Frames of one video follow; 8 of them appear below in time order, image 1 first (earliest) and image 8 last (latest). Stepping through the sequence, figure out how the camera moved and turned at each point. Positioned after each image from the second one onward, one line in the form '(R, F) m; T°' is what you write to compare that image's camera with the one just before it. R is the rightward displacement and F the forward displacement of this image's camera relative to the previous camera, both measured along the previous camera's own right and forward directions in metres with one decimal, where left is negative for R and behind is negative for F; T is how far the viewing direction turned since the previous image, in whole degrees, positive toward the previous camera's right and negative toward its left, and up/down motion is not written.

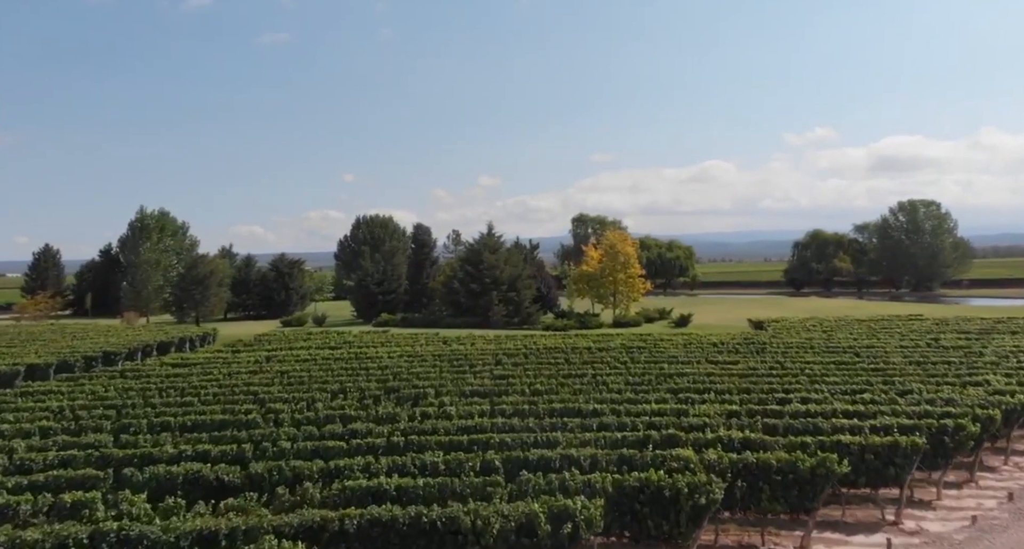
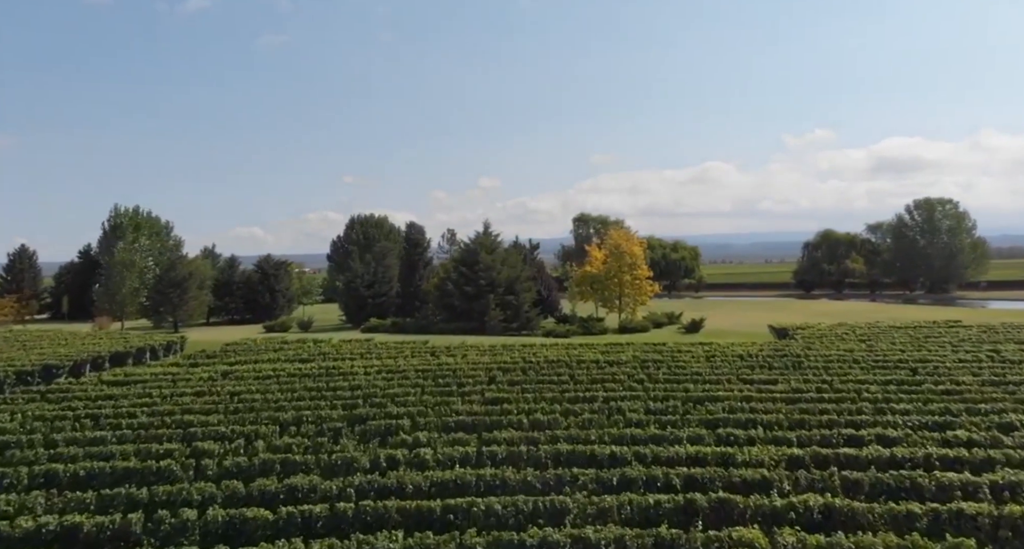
(+0.1, +4.1) m; 0°
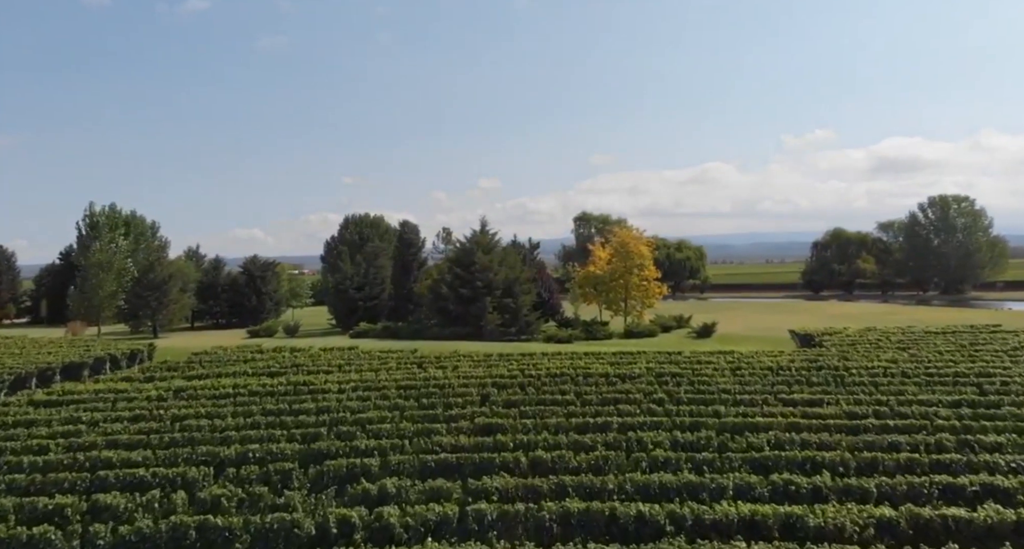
(+0.1, +3.4) m; 0°
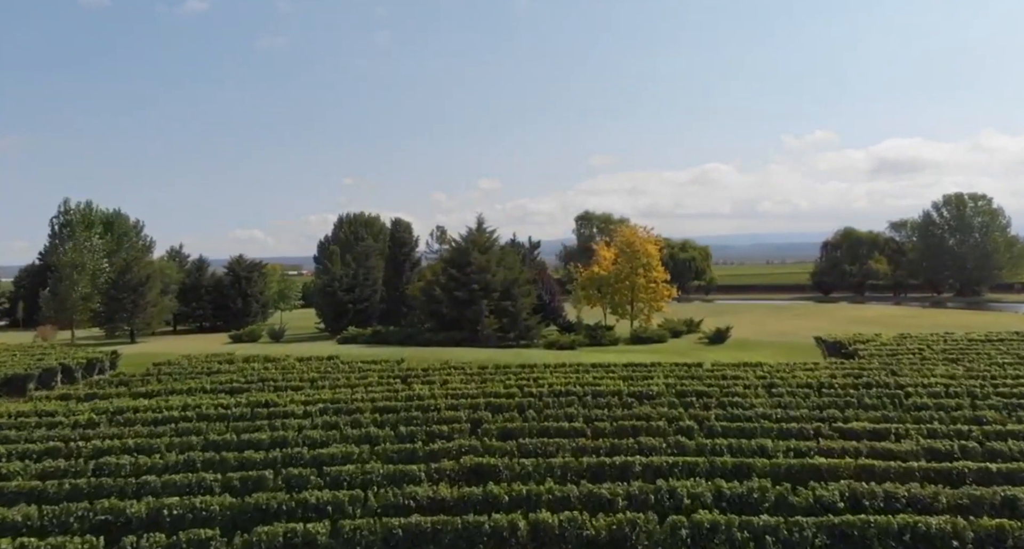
(+0.1, +3.4) m; 0°
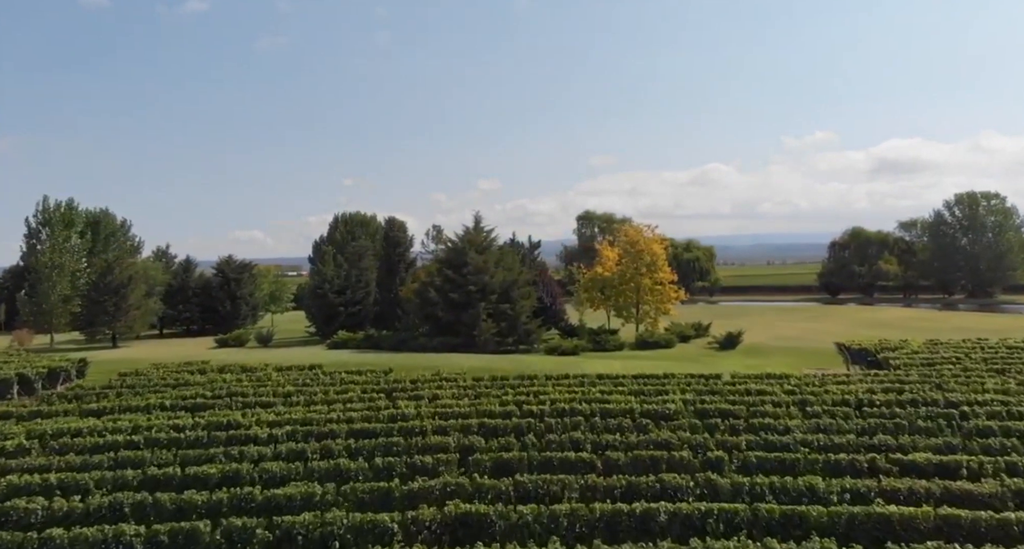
(+0.1, +2.5) m; 0°
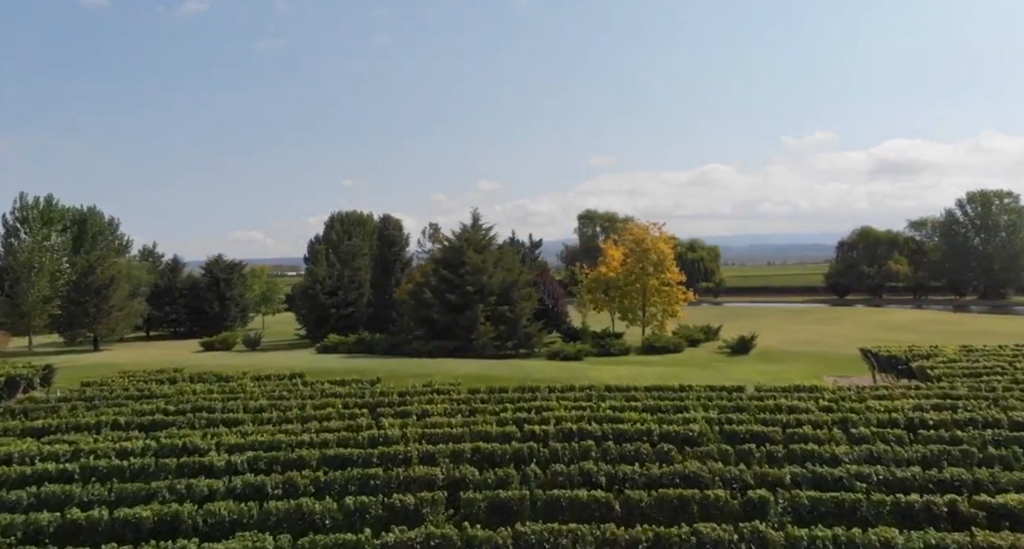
(0.0, +2.4) m; 0°
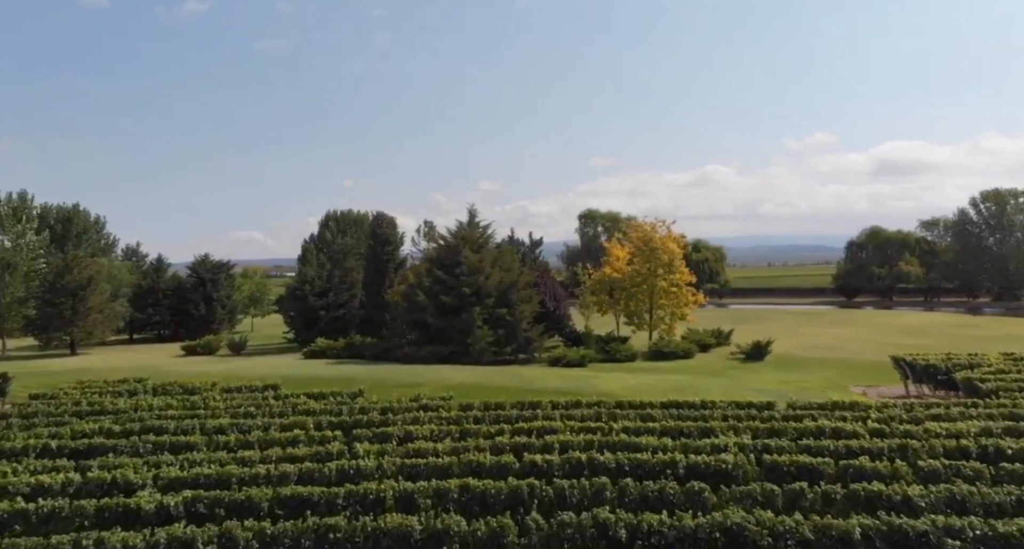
(0.0, +2.6) m; 0°
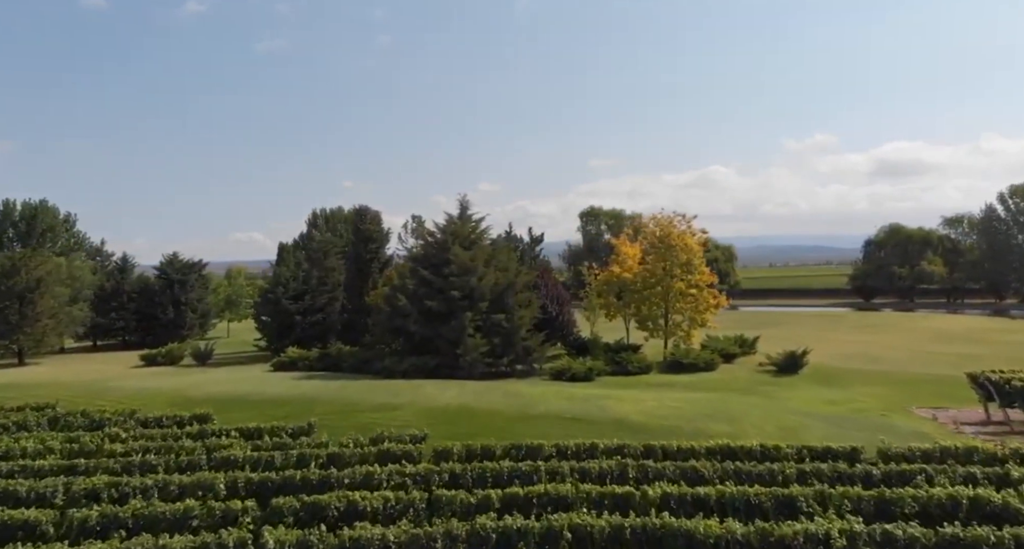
(+0.1, +4.9) m; 0°
